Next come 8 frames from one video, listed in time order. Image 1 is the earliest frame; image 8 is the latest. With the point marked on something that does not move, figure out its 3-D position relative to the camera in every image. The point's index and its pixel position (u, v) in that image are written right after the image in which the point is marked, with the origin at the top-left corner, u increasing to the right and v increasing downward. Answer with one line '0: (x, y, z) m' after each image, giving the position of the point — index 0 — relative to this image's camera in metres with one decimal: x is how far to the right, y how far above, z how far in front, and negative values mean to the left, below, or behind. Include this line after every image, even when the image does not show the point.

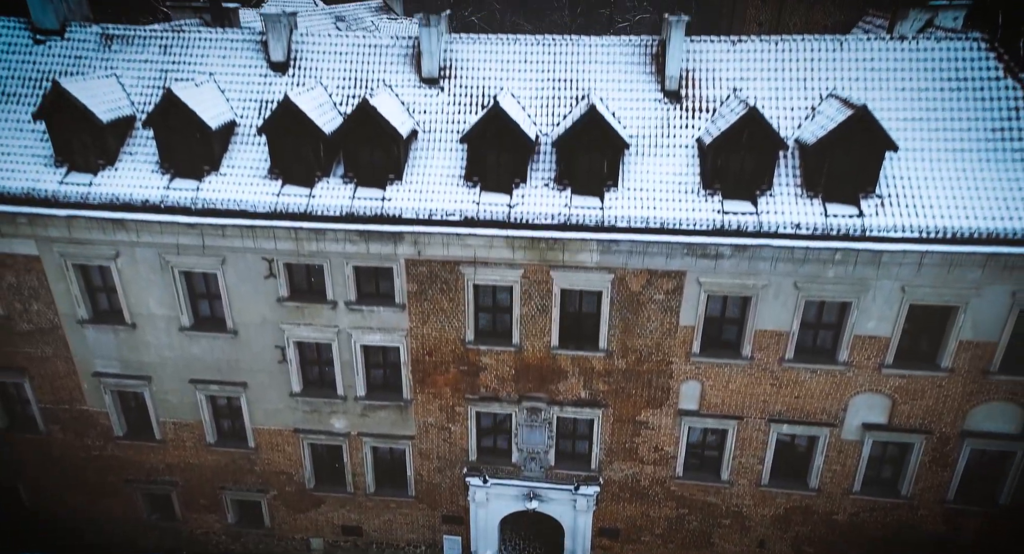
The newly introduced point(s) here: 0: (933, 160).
0: (+9.9, +2.7, +20.0) m
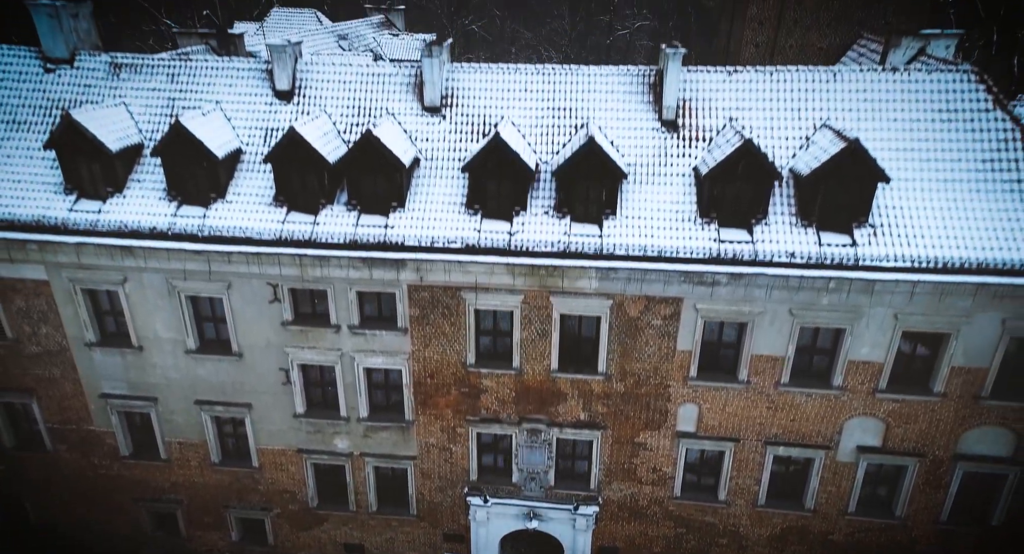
0: (+9.9, +2.0, +20.4) m
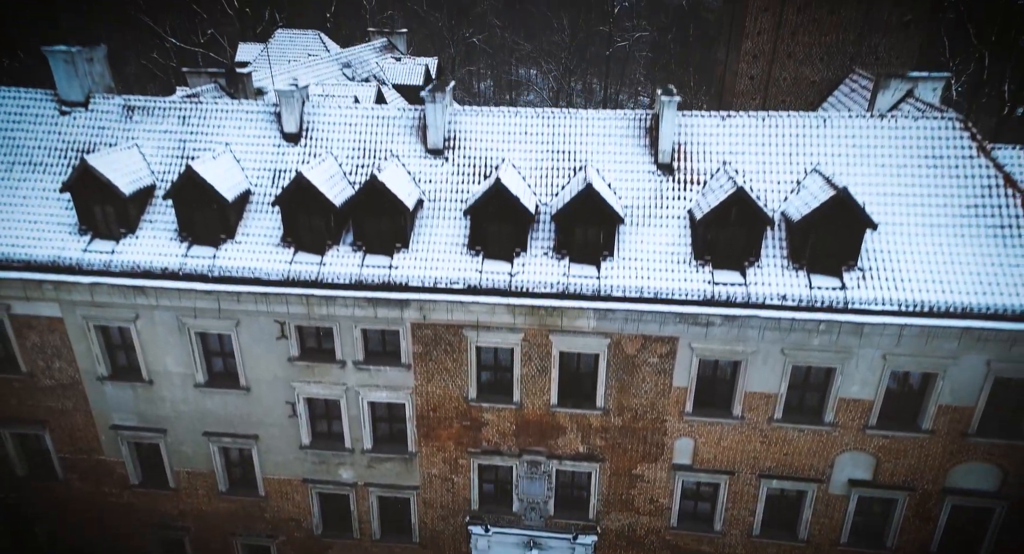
0: (+9.9, +1.0, +21.1) m
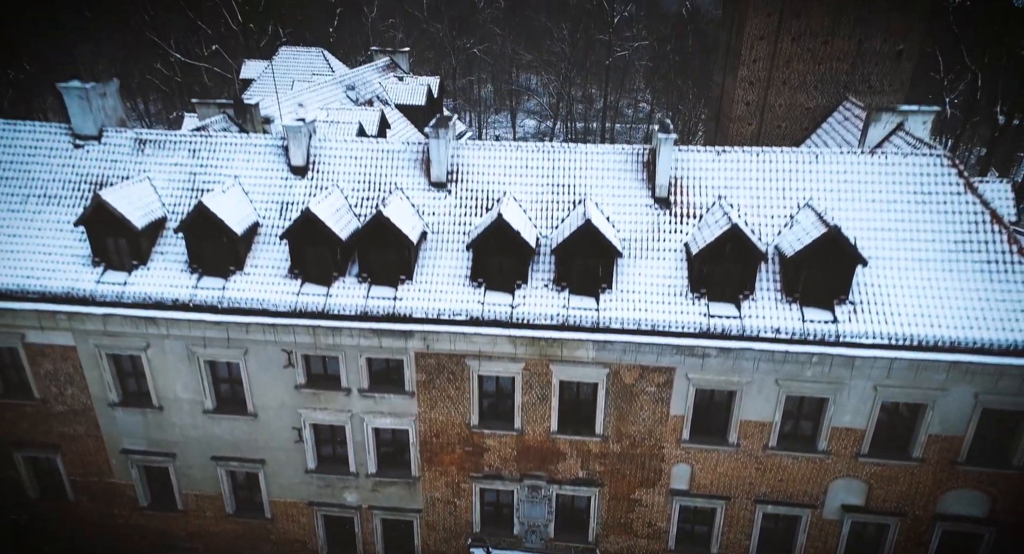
0: (+9.9, +0.2, +21.7) m
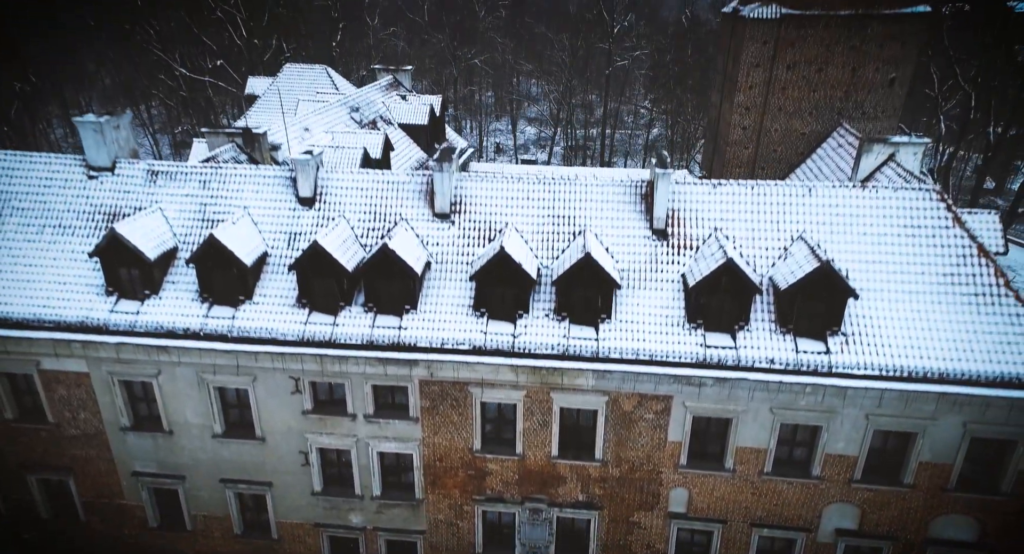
0: (+10.0, -0.7, +22.4) m
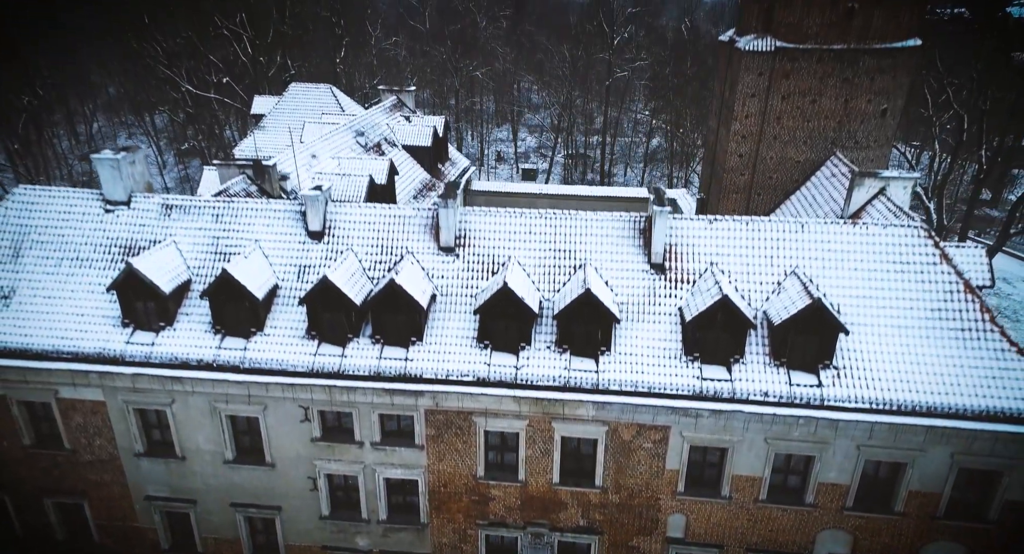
0: (+10.0, -1.6, +23.1) m
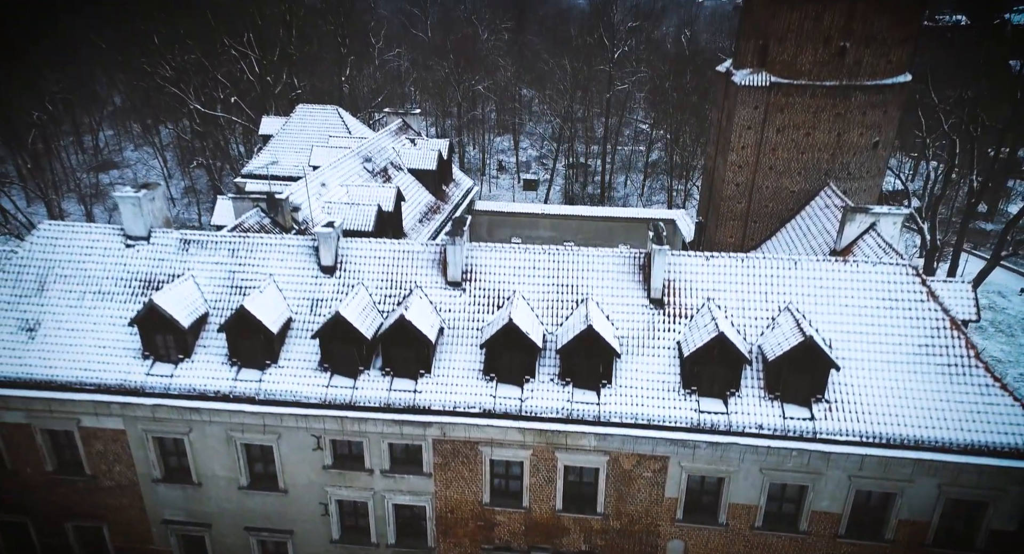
0: (+10.2, -2.6, +24.1) m
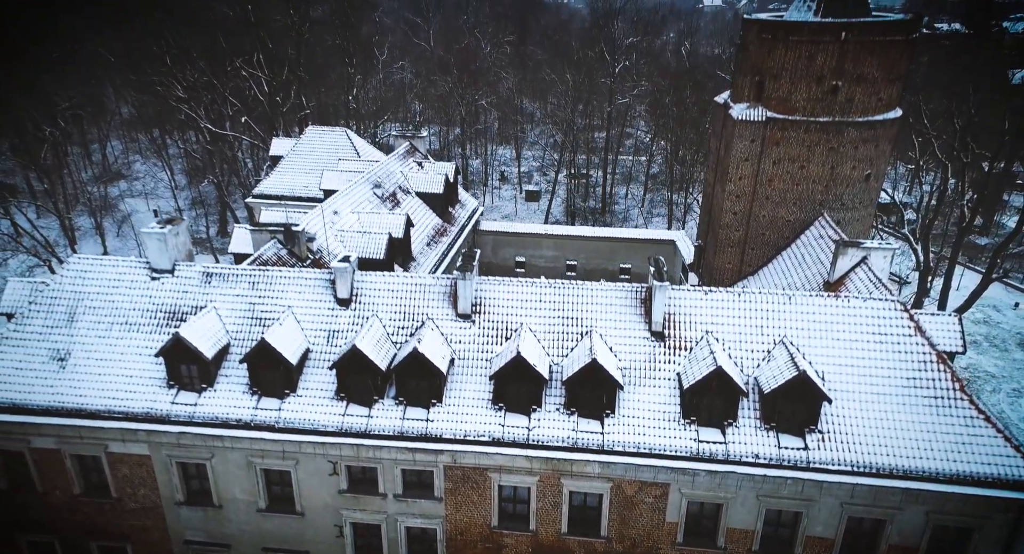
0: (+10.4, -3.7, +25.3) m
